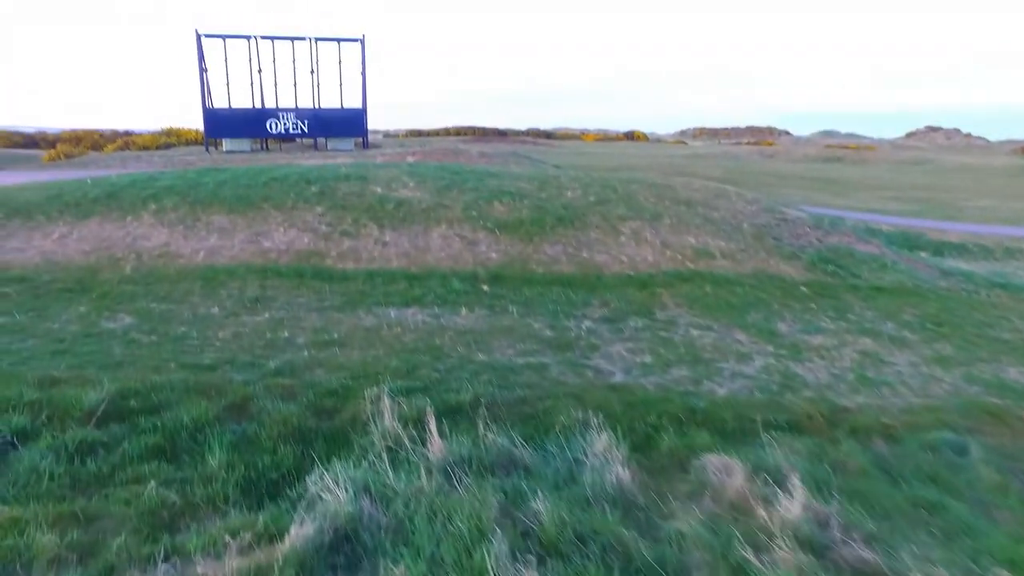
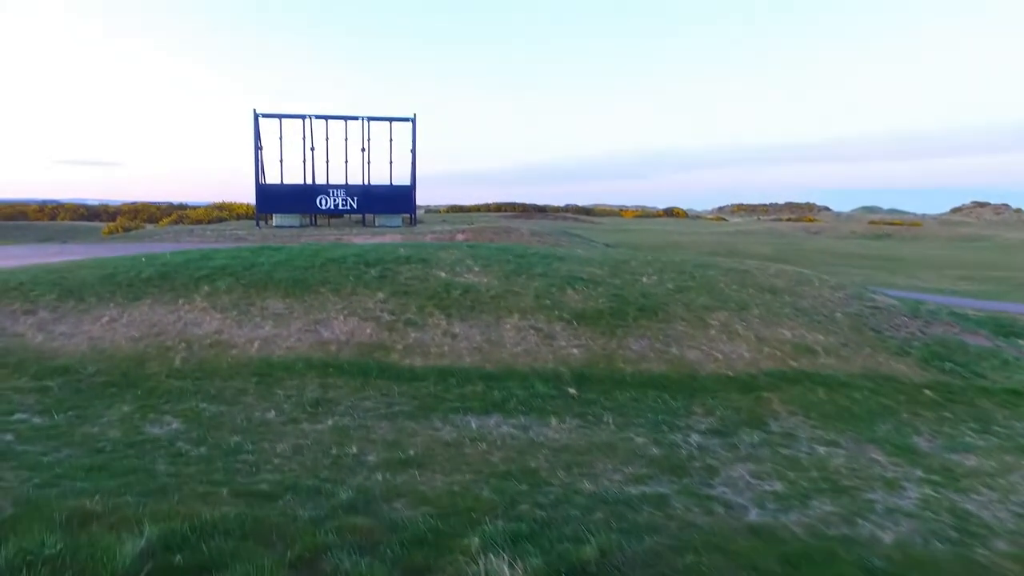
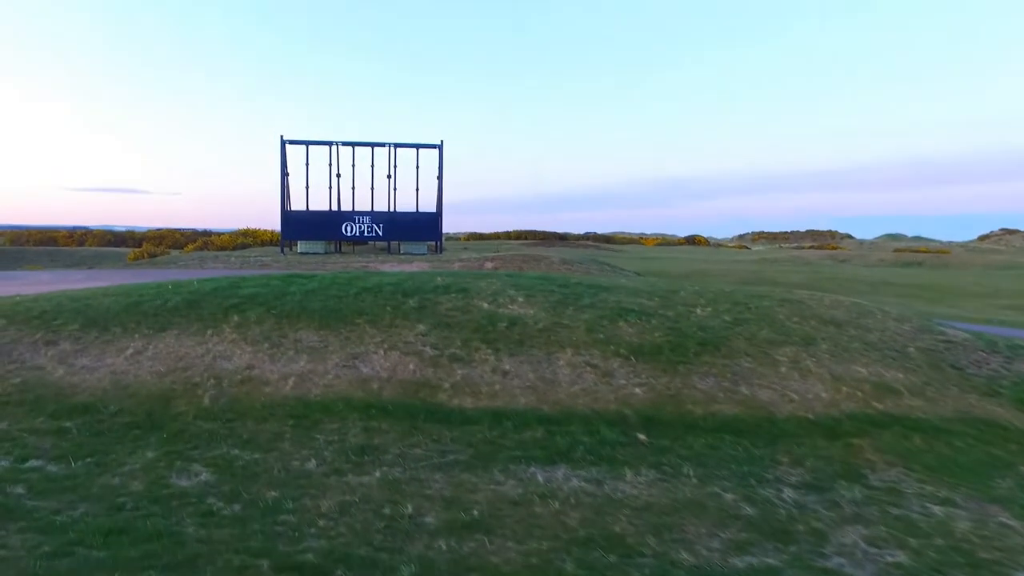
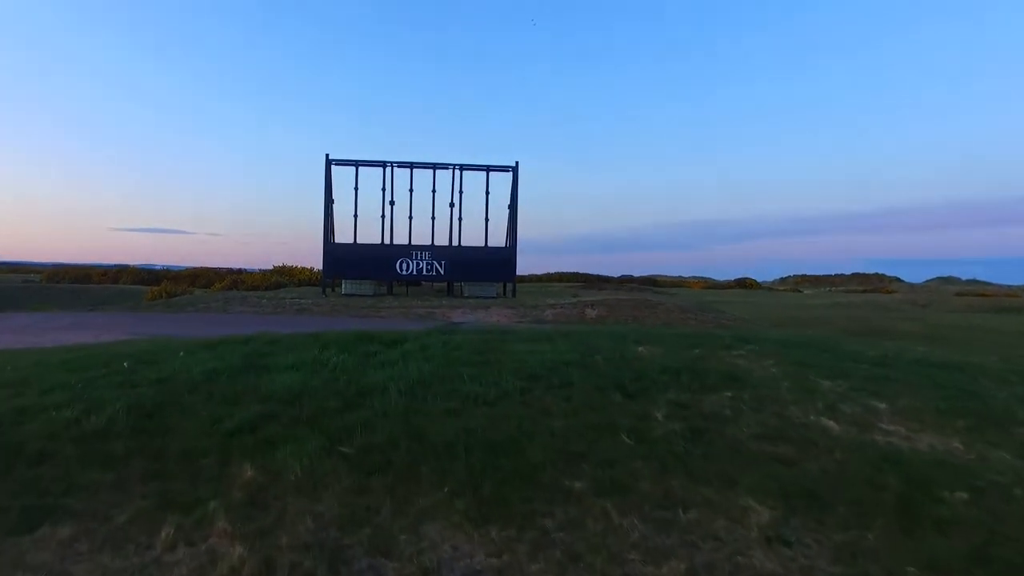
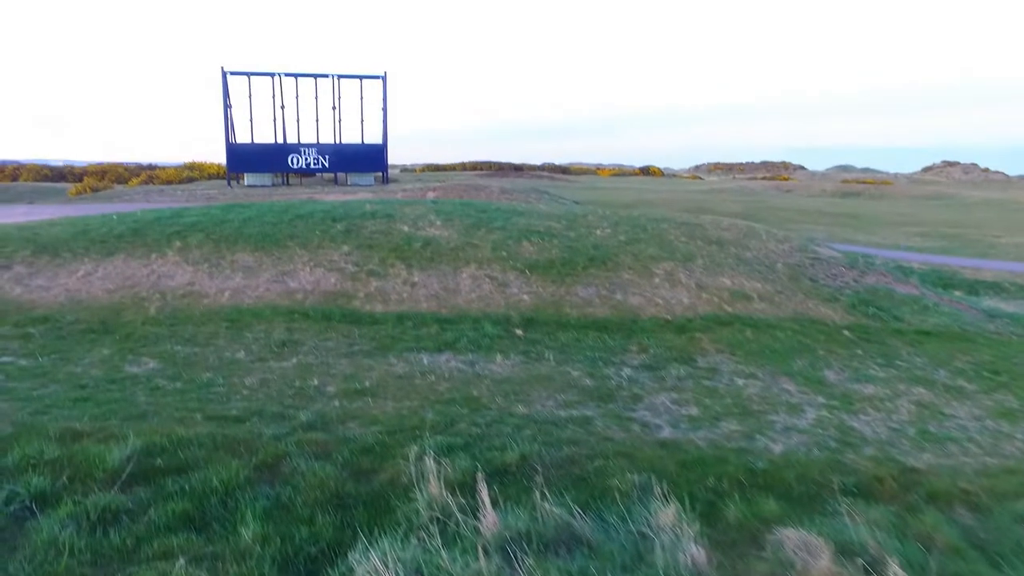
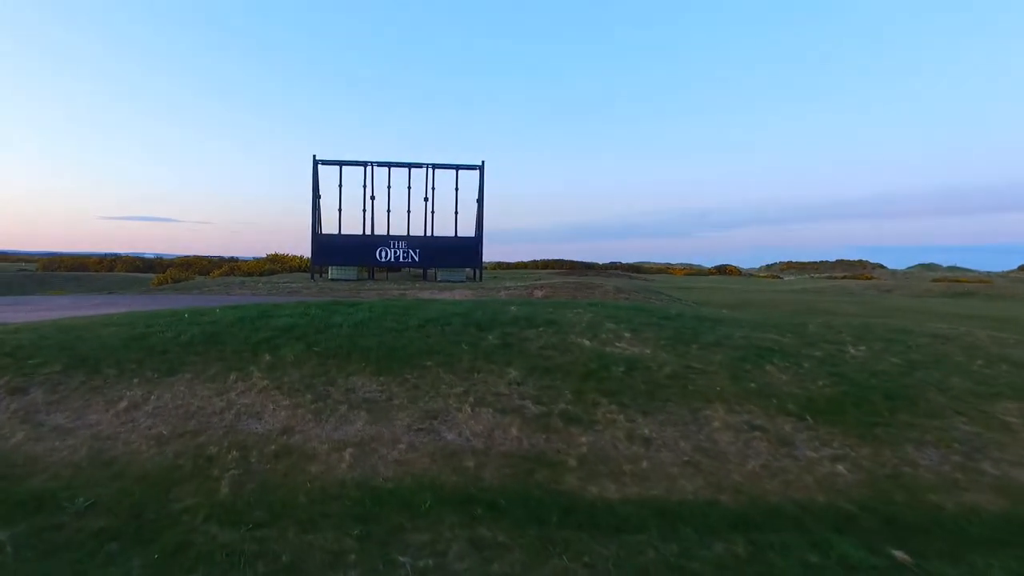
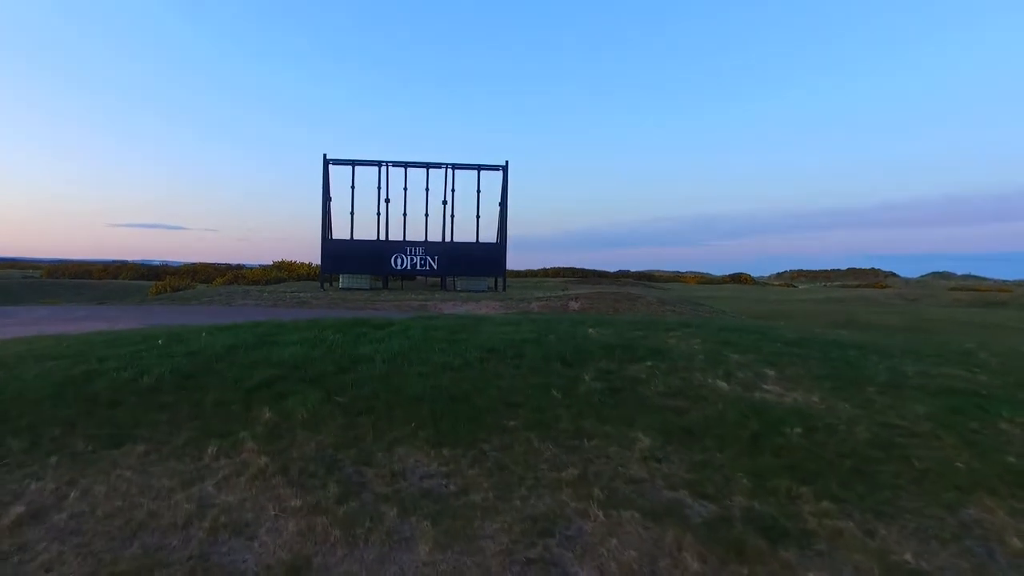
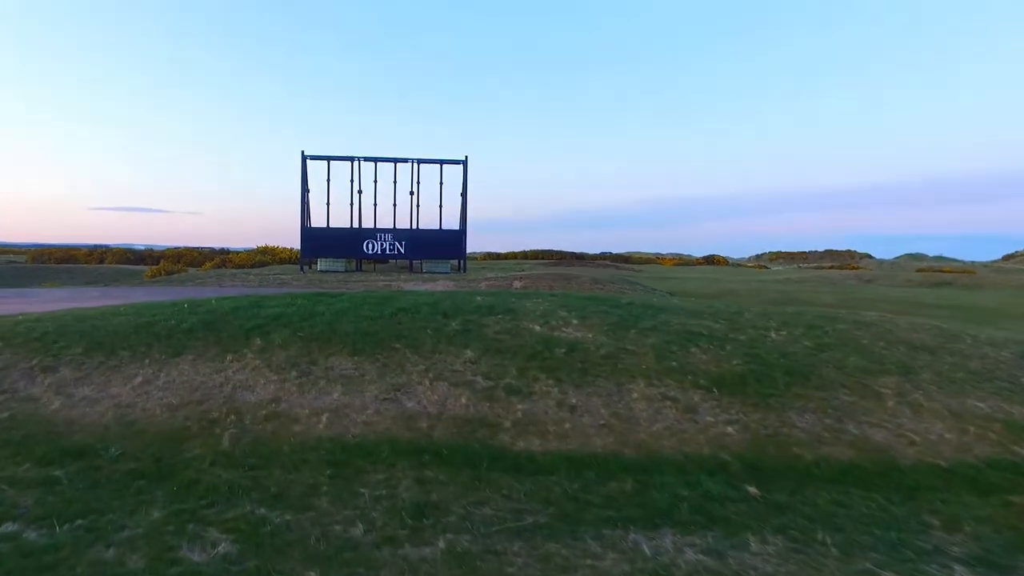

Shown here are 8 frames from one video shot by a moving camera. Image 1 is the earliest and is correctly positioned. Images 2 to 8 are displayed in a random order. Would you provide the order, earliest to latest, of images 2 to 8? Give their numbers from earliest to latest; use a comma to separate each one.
5, 2, 3, 8, 6, 7, 4
